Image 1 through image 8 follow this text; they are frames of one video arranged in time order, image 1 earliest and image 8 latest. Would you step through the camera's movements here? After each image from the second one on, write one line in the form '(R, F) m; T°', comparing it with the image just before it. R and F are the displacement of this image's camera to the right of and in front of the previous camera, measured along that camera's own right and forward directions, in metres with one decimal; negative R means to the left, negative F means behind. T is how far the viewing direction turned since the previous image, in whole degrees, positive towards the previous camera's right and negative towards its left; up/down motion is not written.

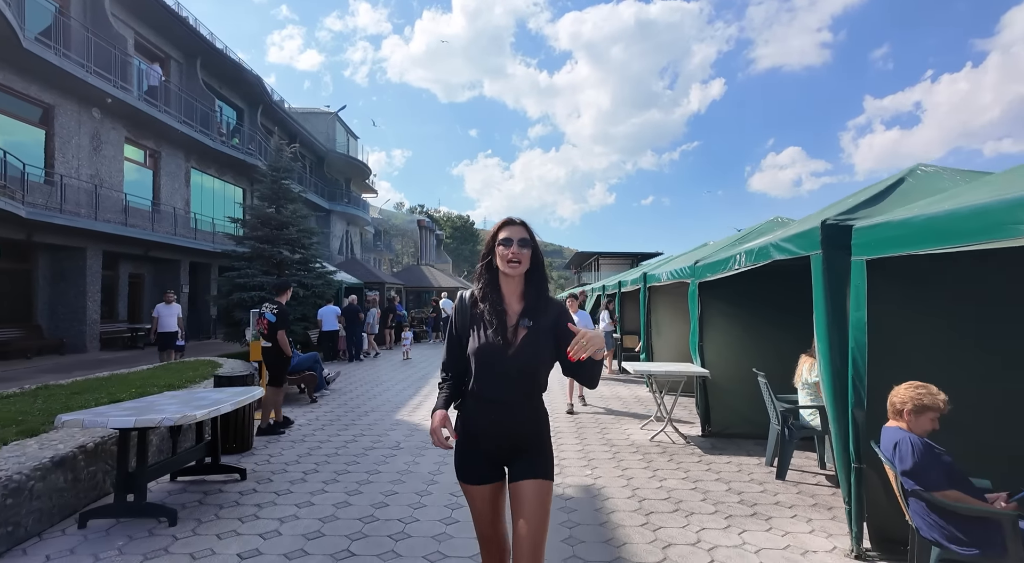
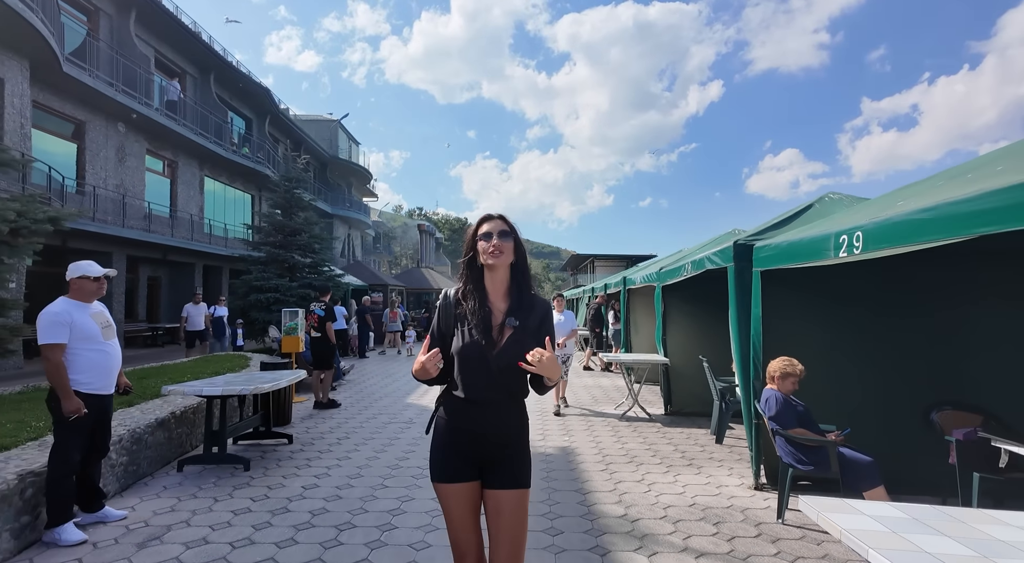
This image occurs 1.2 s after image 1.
(+0.1, -1.4) m; 0°
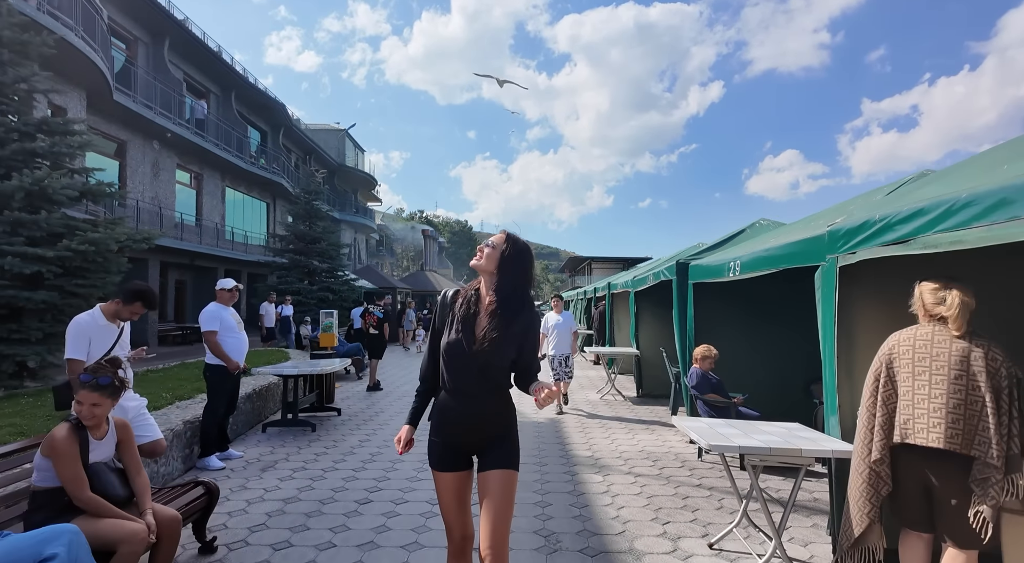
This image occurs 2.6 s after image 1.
(0.0, -1.9) m; 0°
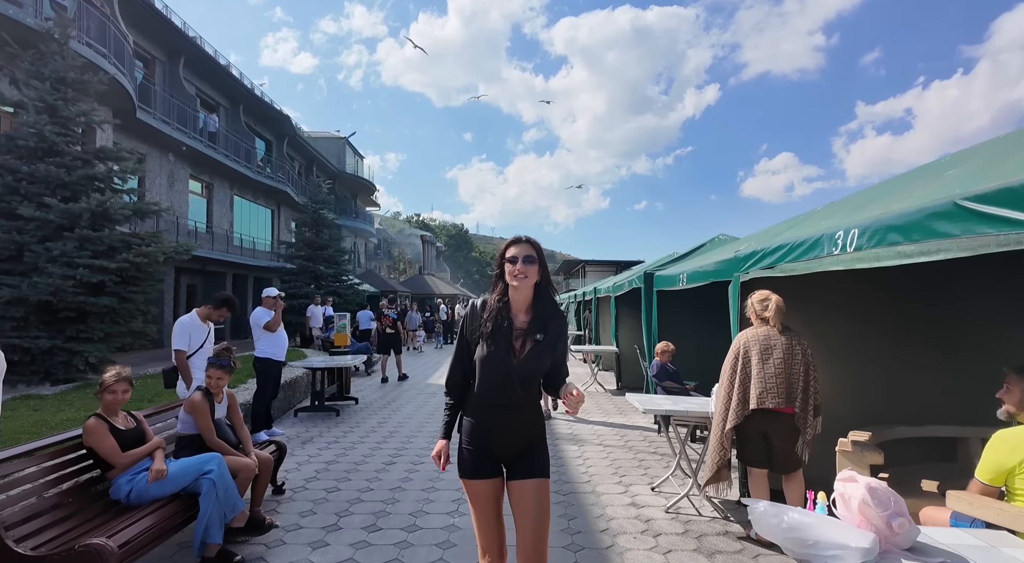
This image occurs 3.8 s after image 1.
(0.0, -1.4) m; 0°
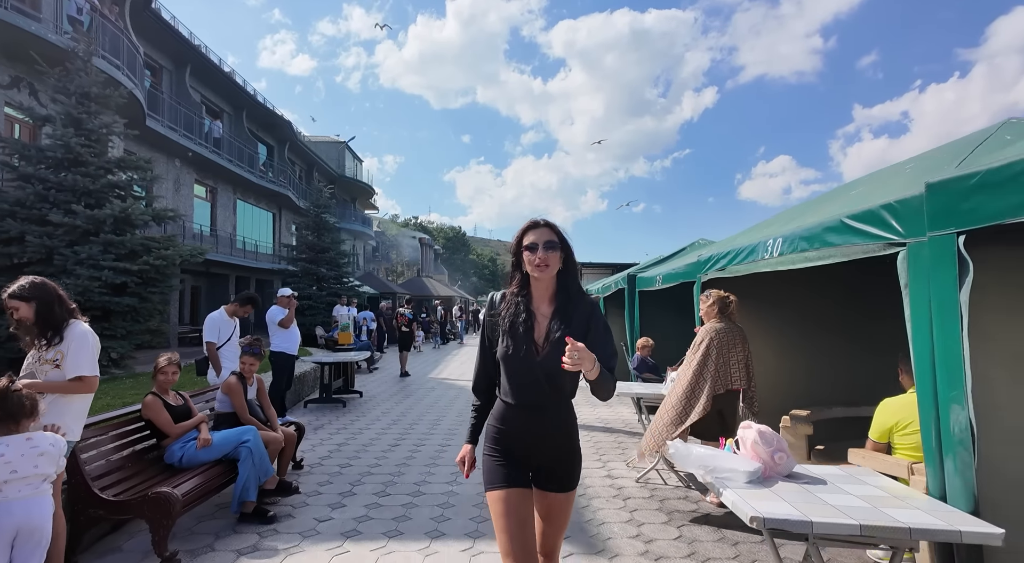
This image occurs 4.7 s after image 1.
(+0.1, -0.7) m; 0°
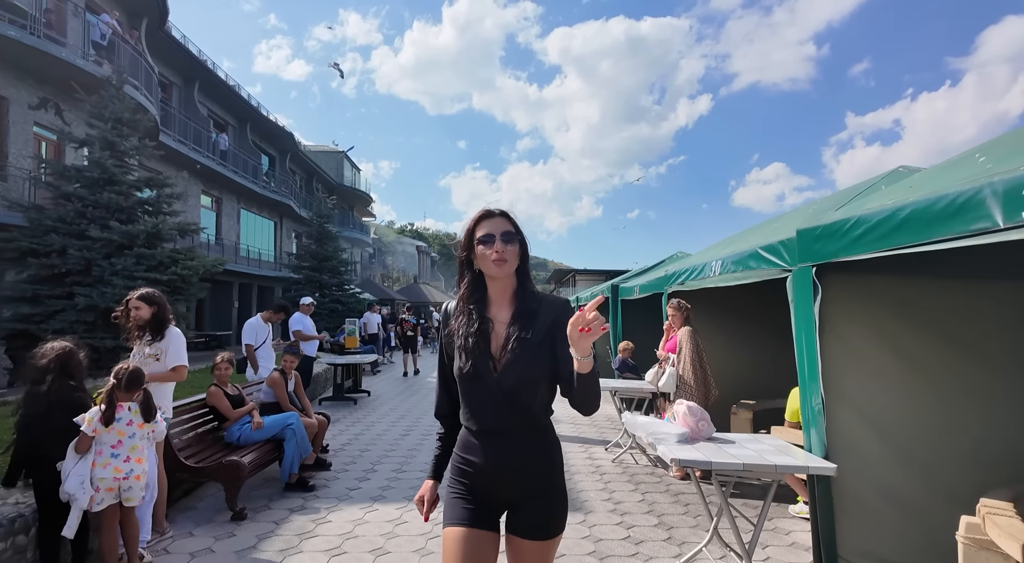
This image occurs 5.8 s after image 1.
(0.0, -1.0) m; 0°
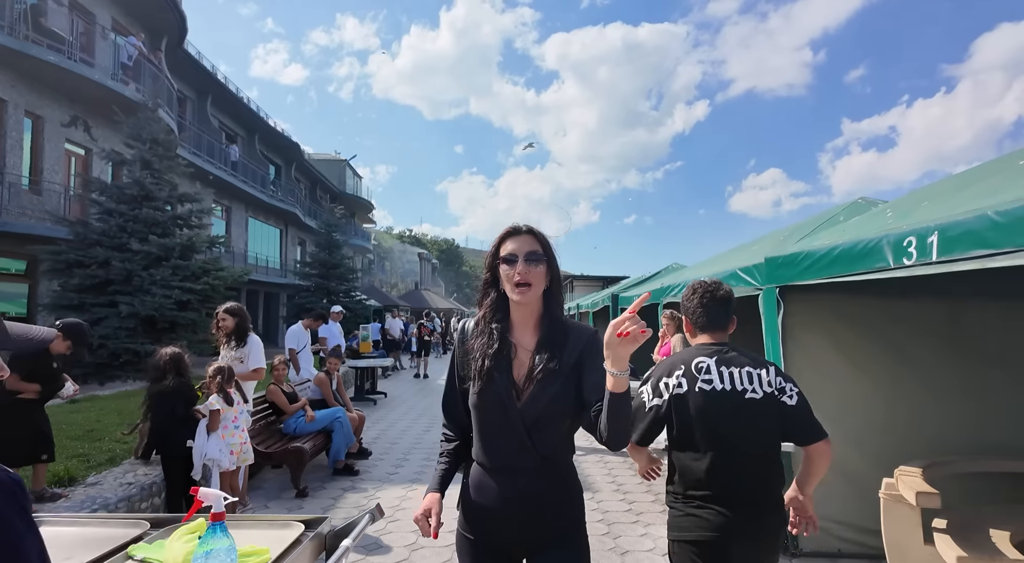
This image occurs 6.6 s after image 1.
(-0.2, -0.9) m; 0°
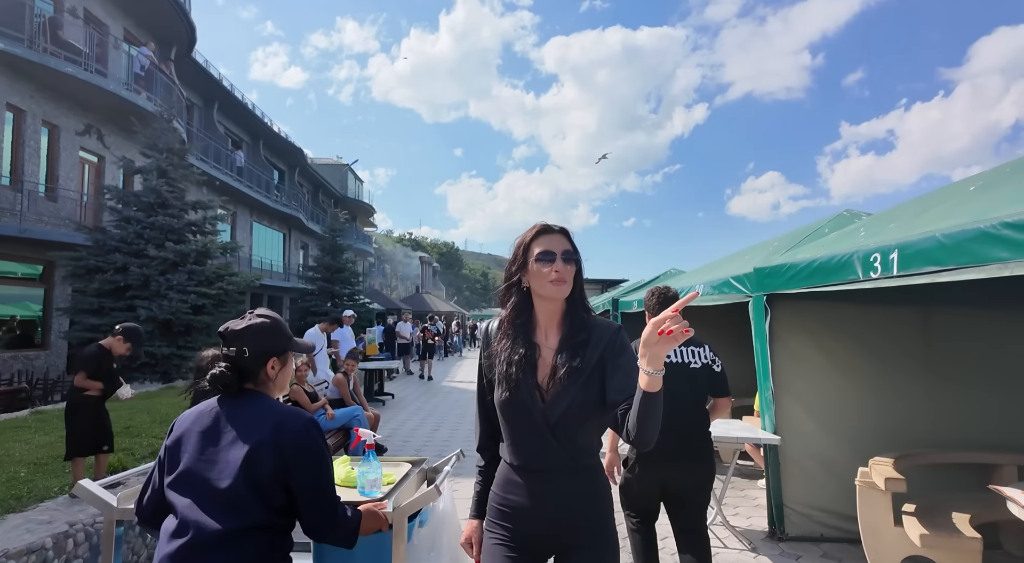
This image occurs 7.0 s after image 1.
(-0.1, -0.4) m; 0°
